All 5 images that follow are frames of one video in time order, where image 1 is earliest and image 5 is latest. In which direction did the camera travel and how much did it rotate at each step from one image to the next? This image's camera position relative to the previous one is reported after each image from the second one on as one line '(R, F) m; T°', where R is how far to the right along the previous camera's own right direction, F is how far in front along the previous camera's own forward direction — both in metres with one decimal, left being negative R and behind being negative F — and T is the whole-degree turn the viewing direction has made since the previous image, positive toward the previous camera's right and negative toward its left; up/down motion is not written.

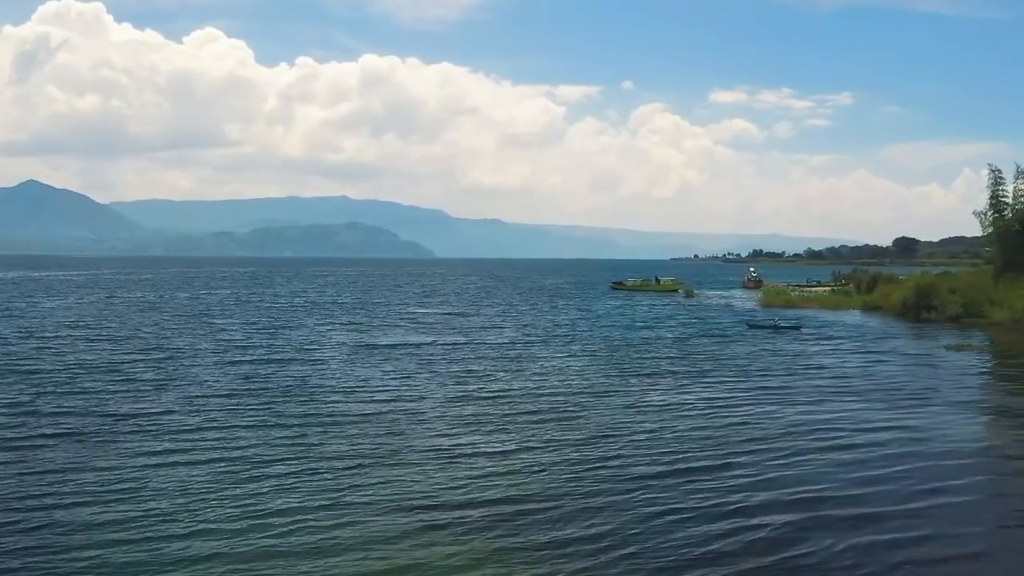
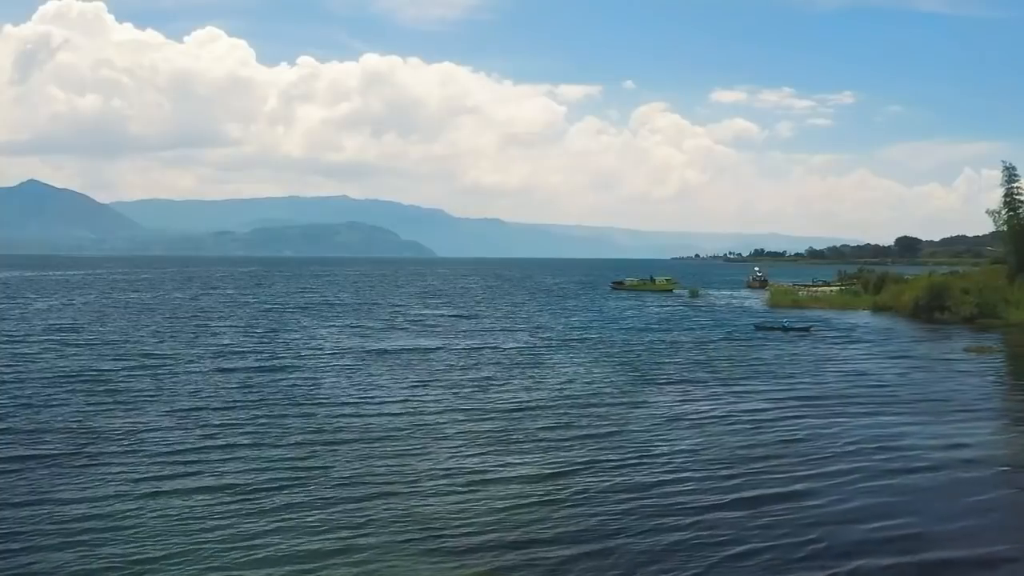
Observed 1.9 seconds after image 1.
(-0.5, +1.7) m; 0°
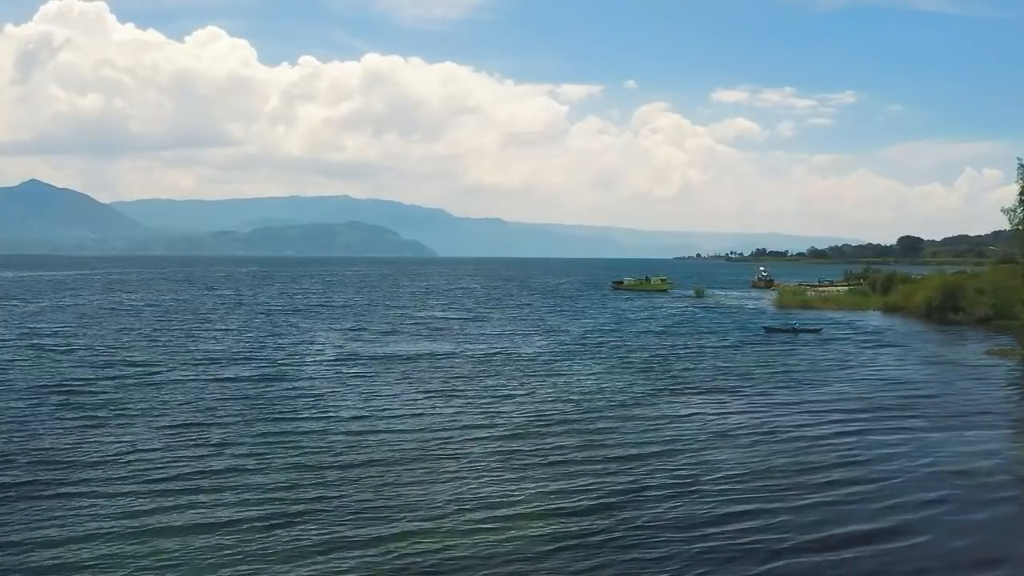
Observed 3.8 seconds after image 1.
(-0.4, +1.8) m; 0°
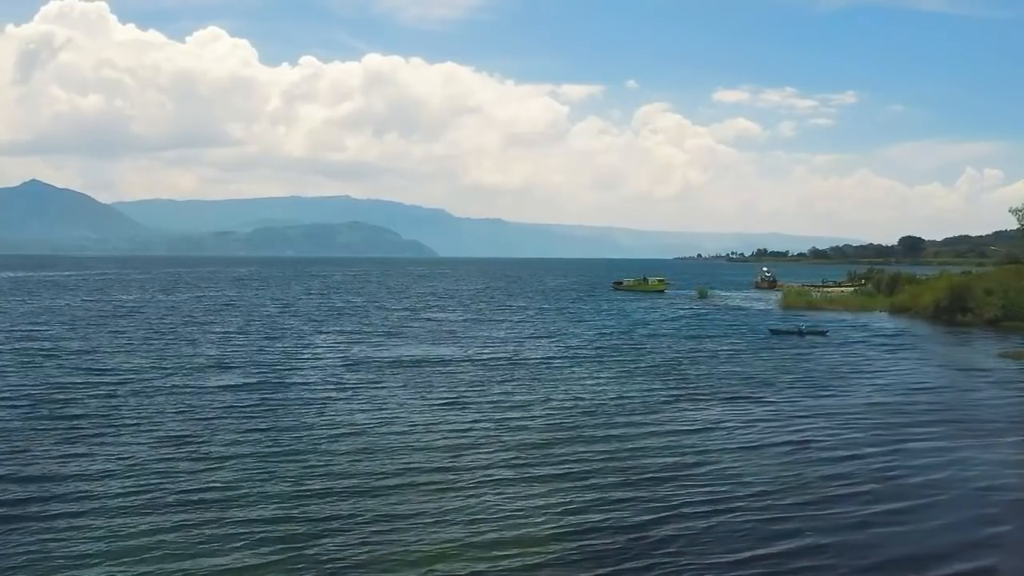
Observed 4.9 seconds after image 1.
(-0.3, +1.0) m; 0°
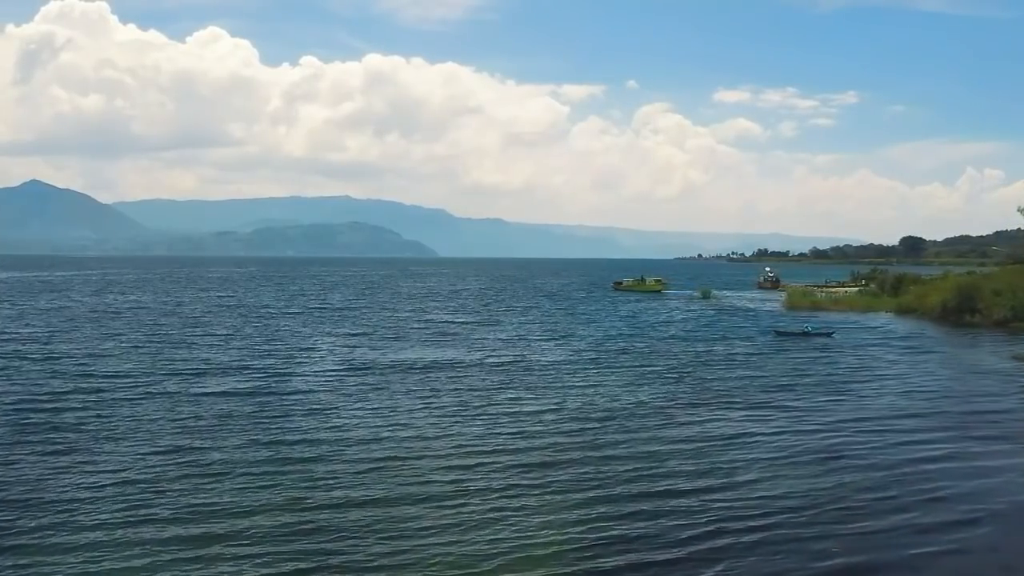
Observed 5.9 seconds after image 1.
(-0.2, +1.0) m; 0°
